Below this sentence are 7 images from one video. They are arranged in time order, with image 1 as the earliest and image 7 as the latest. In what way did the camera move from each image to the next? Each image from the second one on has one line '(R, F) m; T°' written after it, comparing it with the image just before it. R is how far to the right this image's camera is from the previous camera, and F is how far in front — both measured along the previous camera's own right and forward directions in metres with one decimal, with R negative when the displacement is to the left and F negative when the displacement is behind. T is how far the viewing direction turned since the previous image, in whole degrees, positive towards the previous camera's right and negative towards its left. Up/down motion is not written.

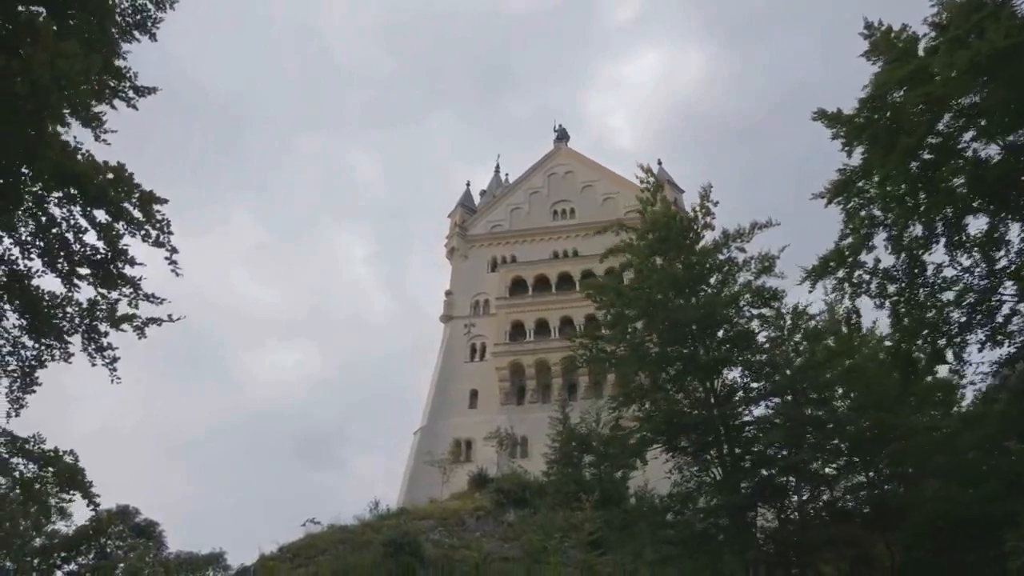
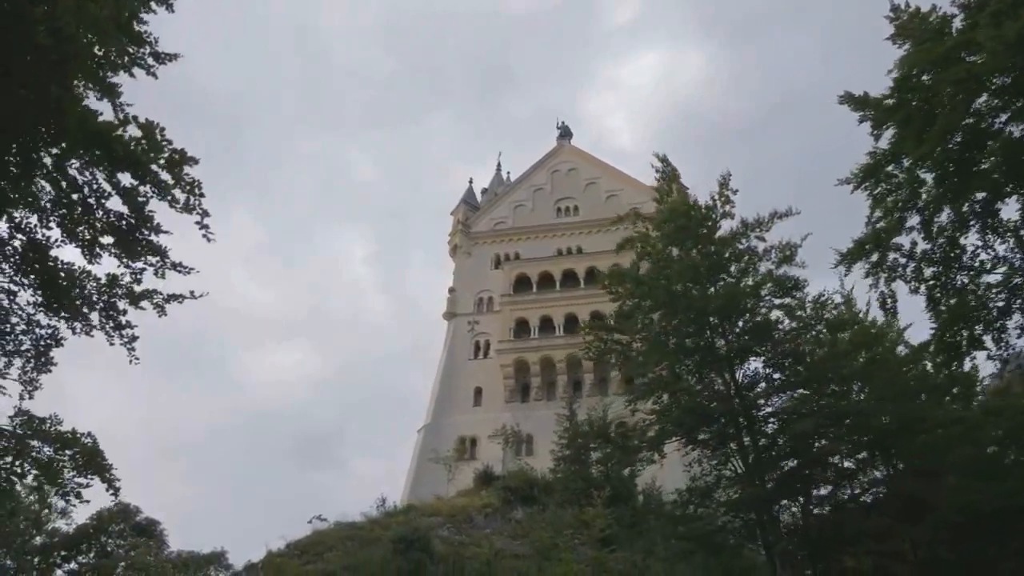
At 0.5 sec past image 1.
(-0.4, +0.3) m; 0°
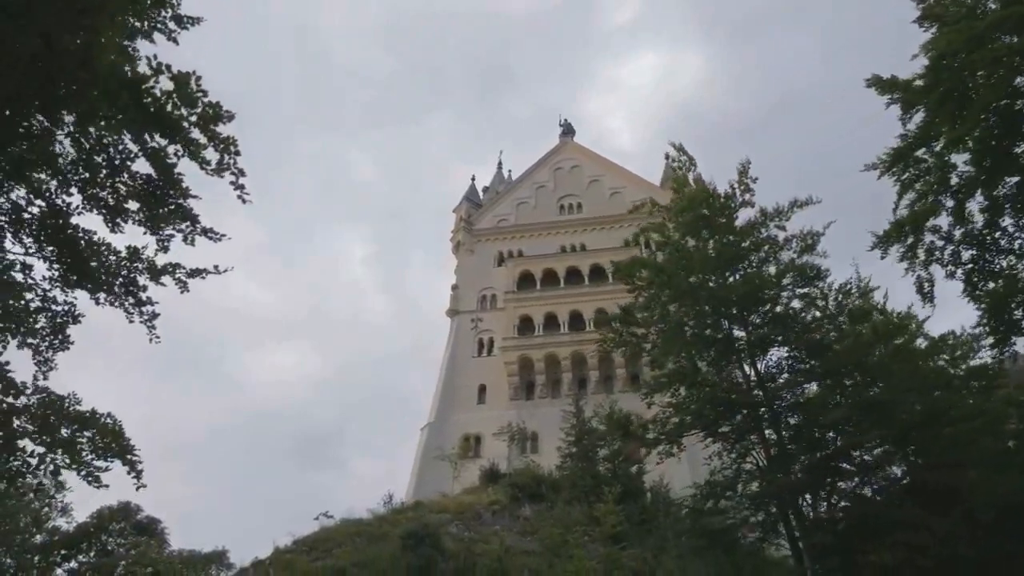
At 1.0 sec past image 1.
(-0.4, +0.3) m; 0°
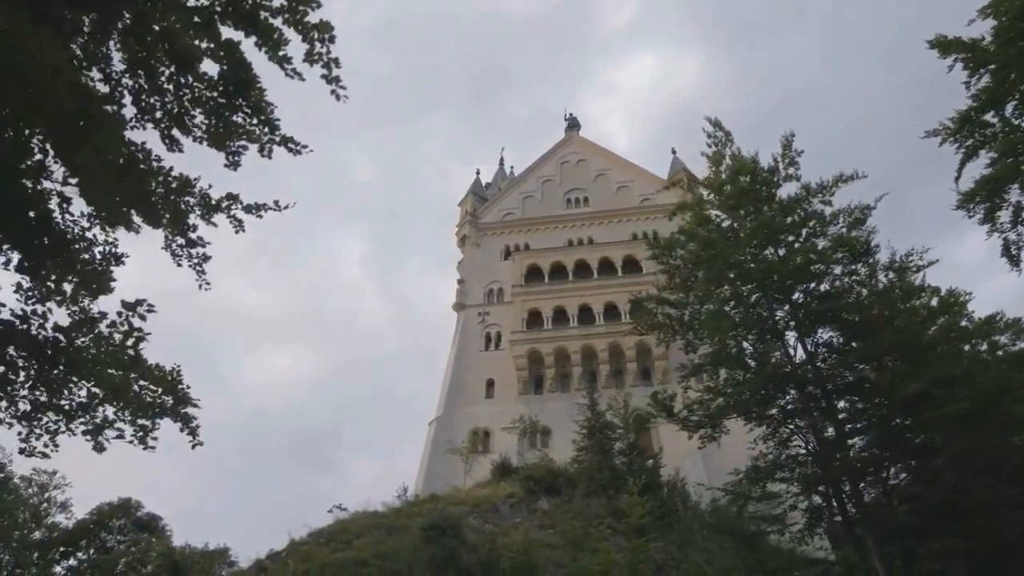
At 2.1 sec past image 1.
(-0.8, +0.7) m; 0°
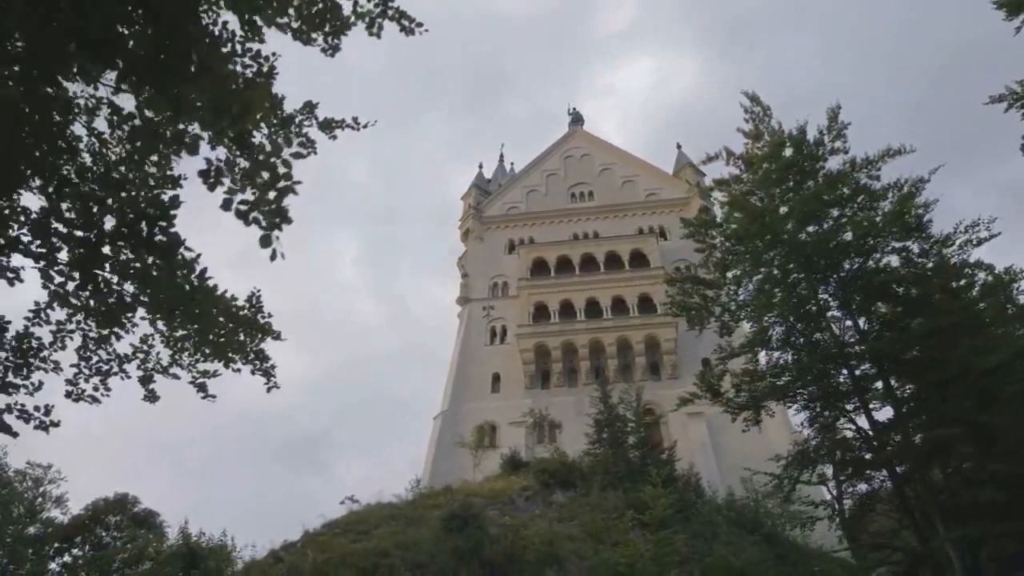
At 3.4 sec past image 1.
(-0.8, +0.7) m; +1°
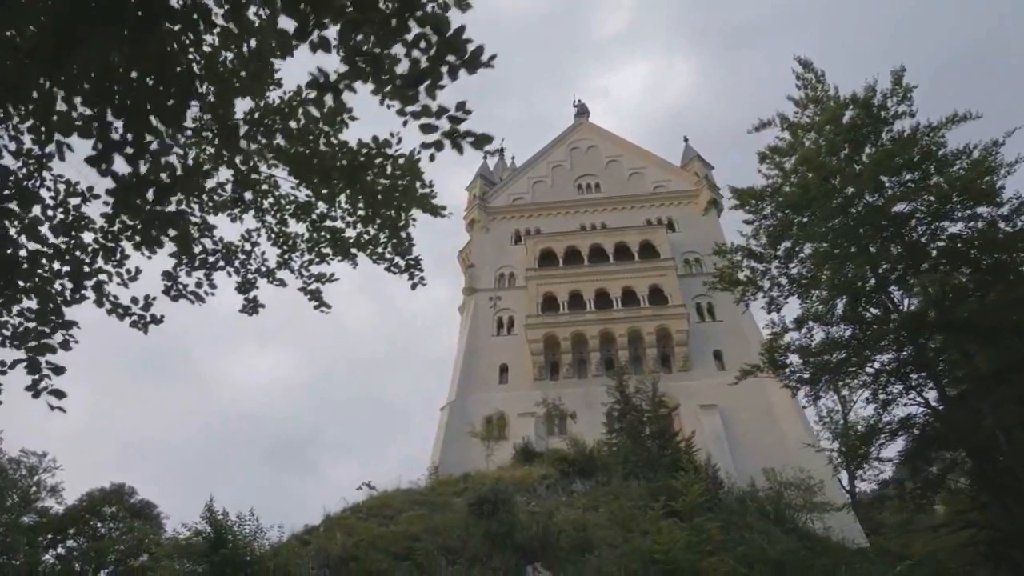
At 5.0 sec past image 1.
(-1.1, +0.8) m; +1°
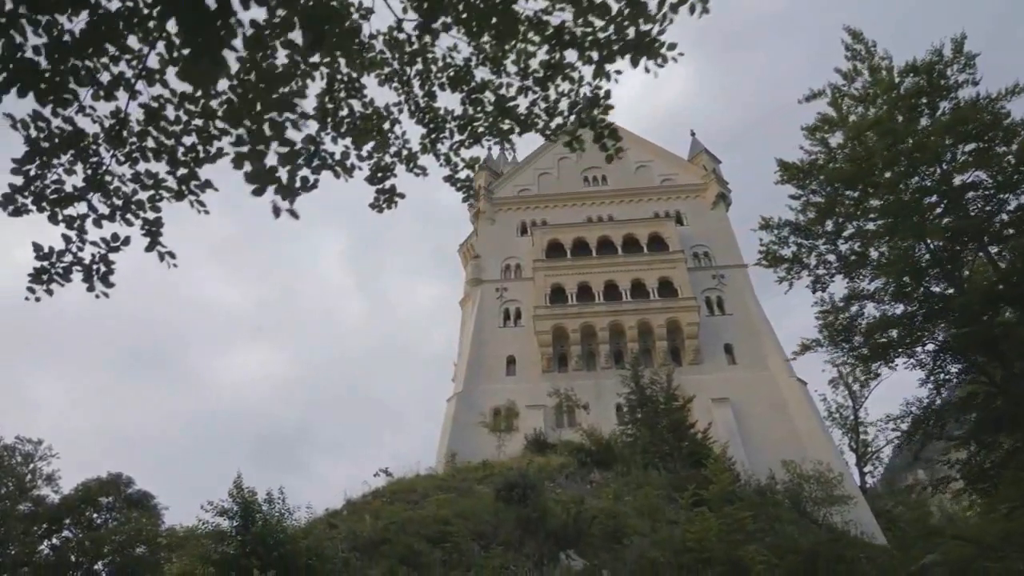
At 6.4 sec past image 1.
(-1.0, +0.7) m; +1°
